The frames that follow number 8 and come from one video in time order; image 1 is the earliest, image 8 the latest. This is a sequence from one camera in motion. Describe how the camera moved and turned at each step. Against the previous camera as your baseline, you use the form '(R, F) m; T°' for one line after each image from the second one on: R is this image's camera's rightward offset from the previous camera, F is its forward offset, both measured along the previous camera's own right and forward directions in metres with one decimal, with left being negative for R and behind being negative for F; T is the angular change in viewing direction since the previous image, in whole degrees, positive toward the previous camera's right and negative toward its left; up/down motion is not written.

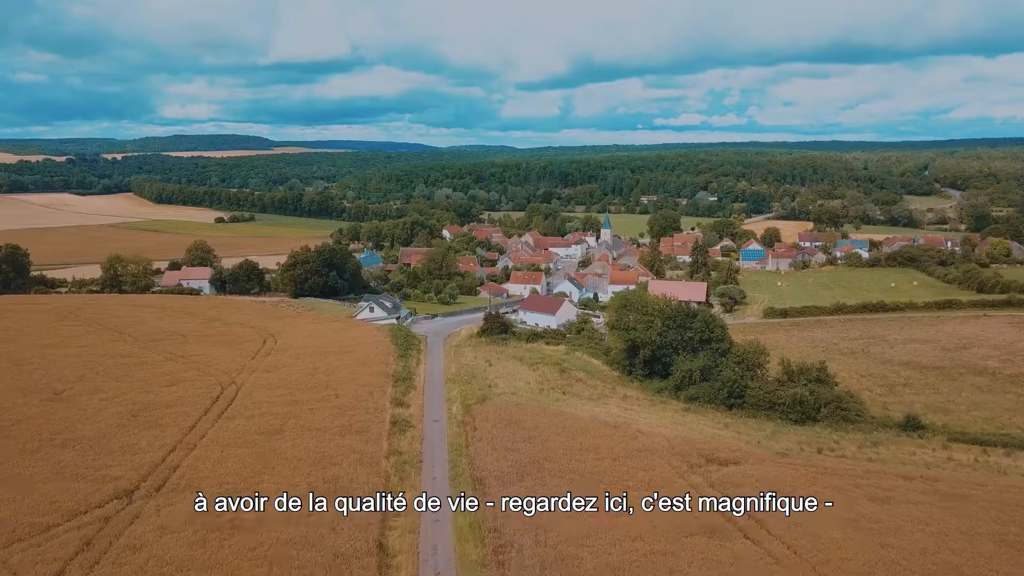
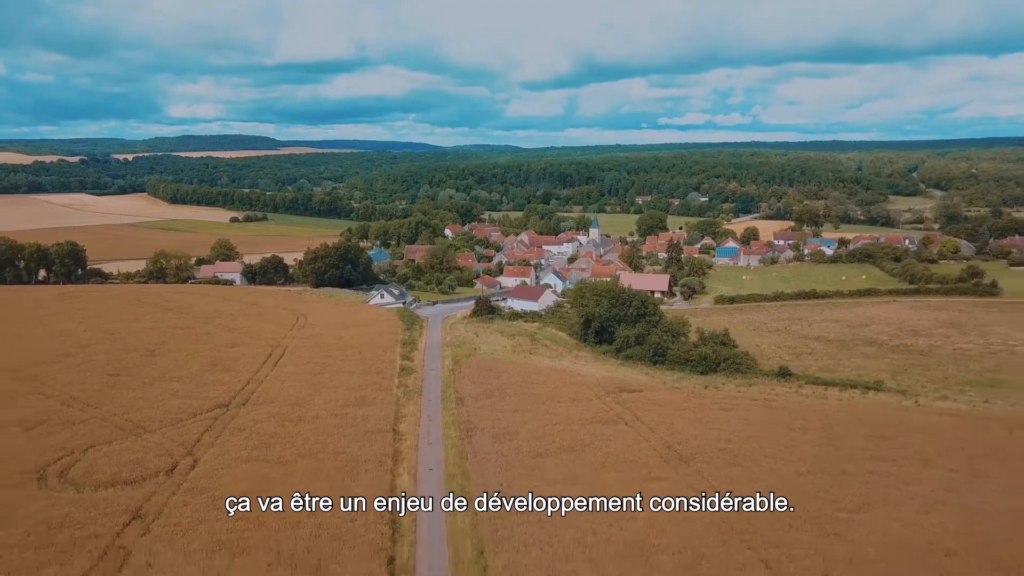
(+1.1, -8.3) m; 0°
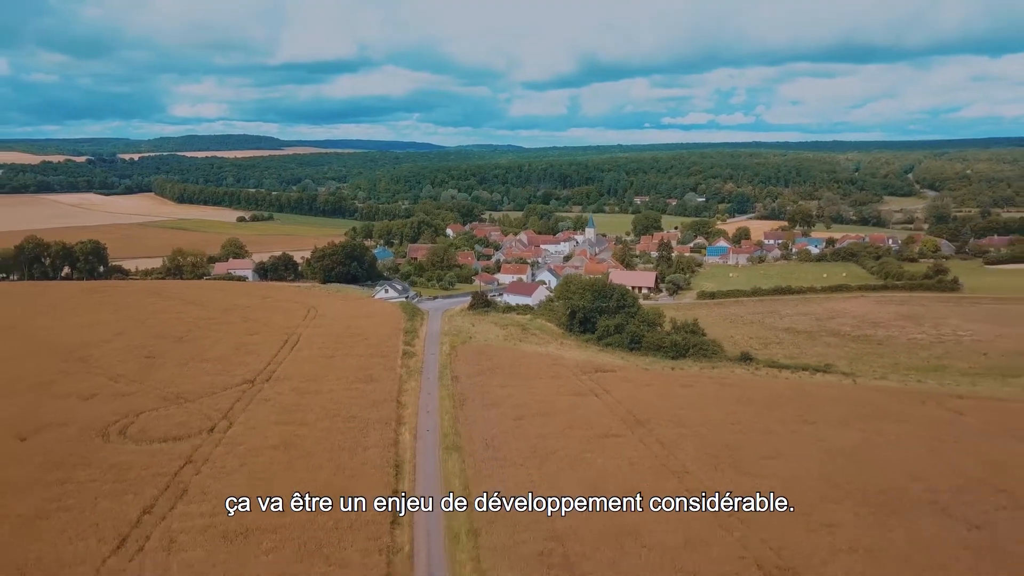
(+0.5, -3.8) m; 0°
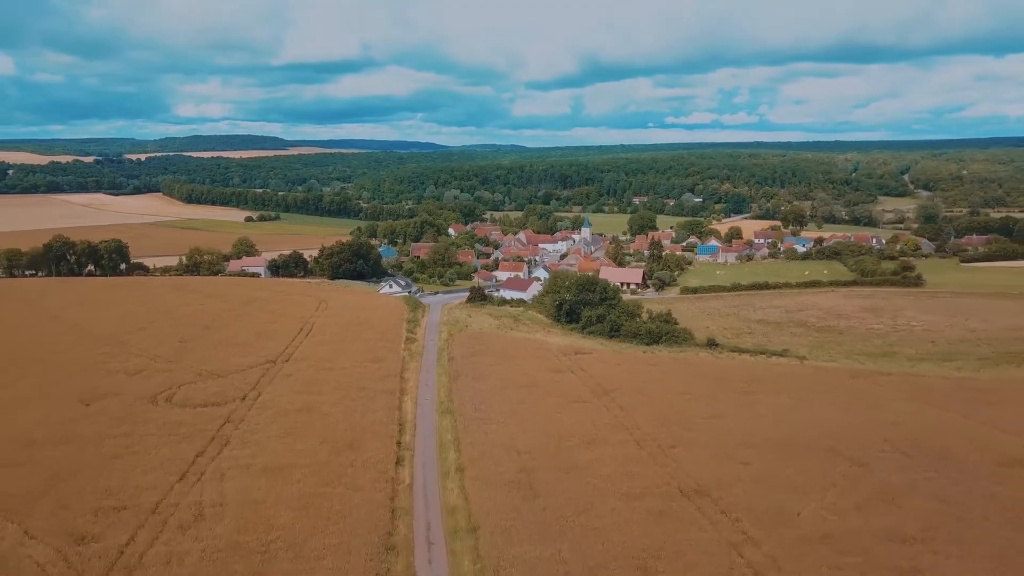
(+0.6, -4.2) m; 0°
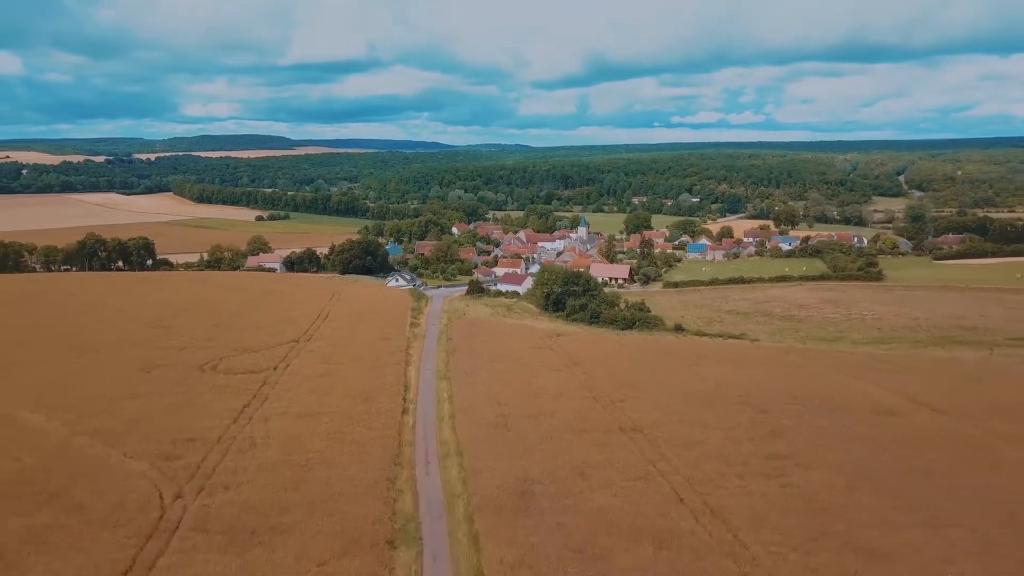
(+0.8, -5.5) m; 0°
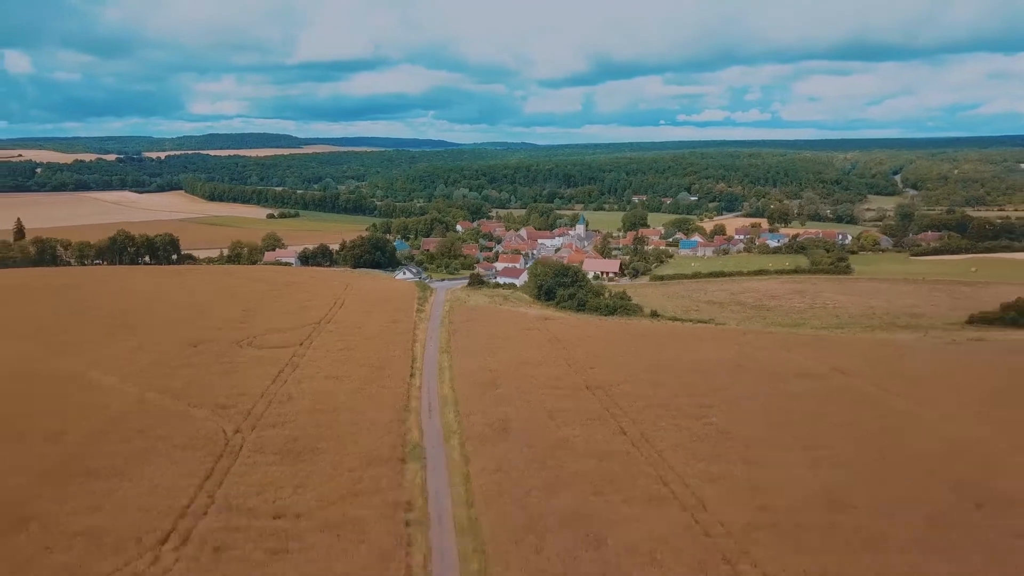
(+0.7, -5.6) m; 0°
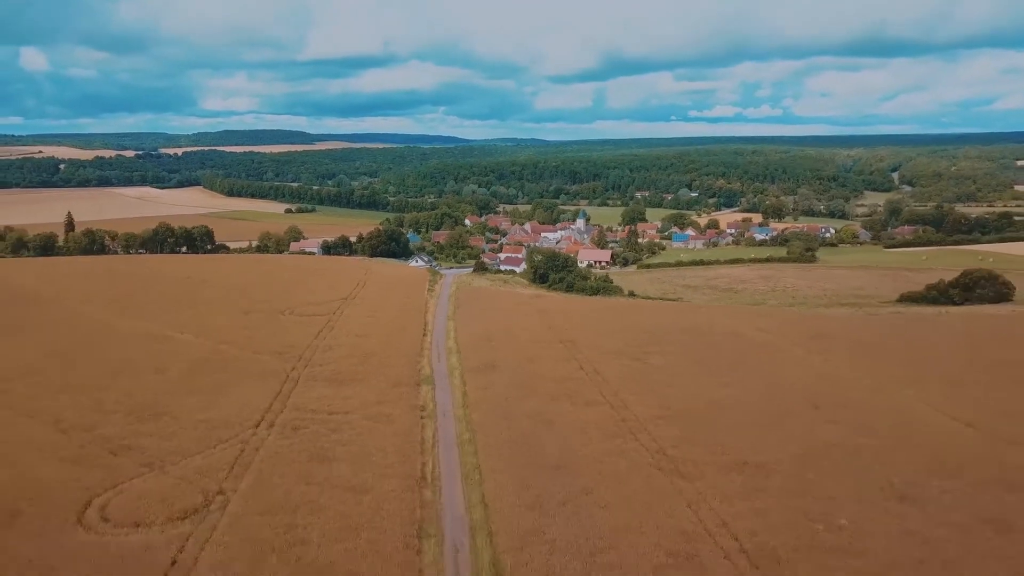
(+0.9, -8.2) m; -1°
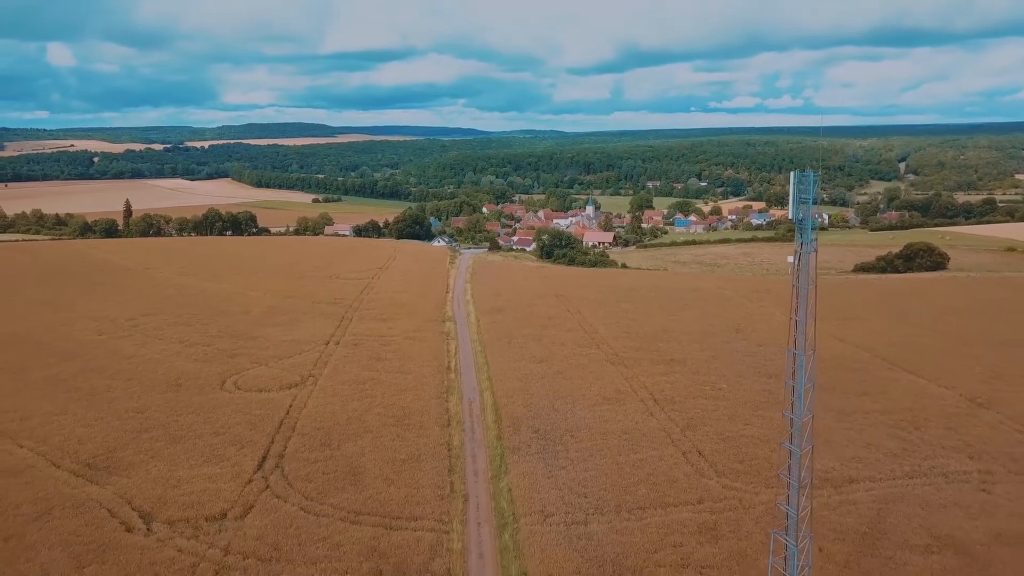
(+0.8, -9.4) m; -1°
